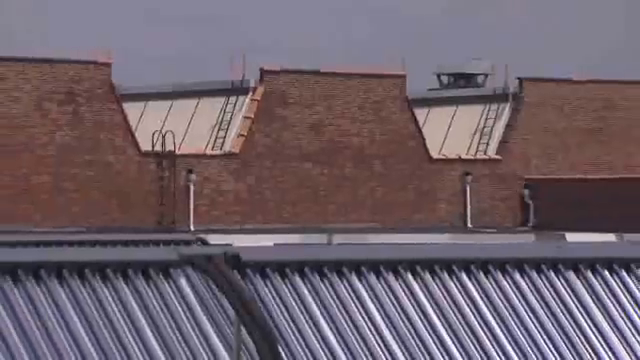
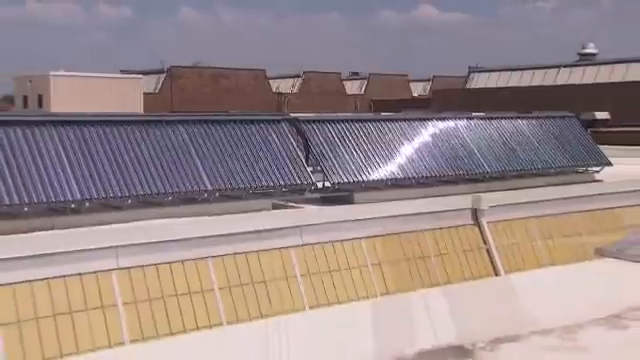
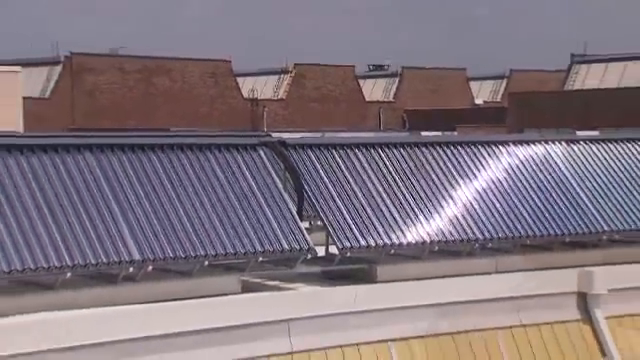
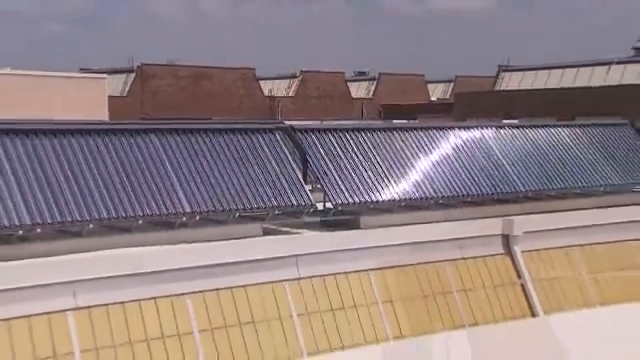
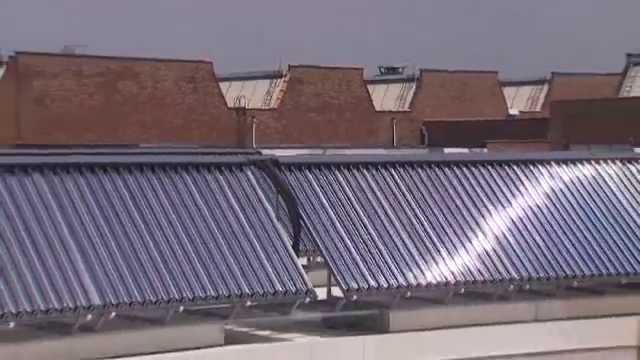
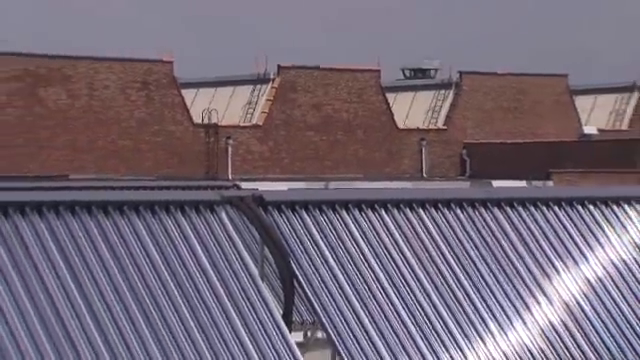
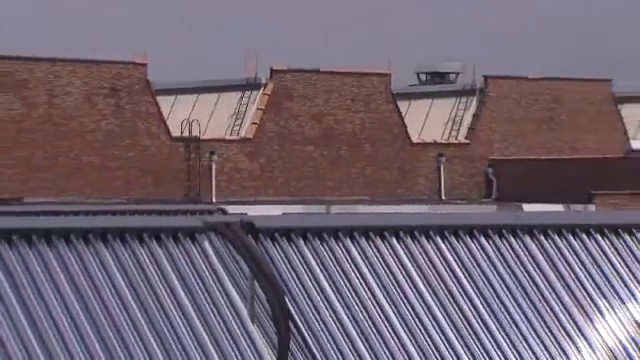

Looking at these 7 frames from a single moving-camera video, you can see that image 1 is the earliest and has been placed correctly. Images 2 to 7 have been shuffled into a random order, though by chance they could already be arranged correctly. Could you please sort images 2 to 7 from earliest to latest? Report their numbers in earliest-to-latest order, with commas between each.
7, 6, 5, 3, 4, 2
